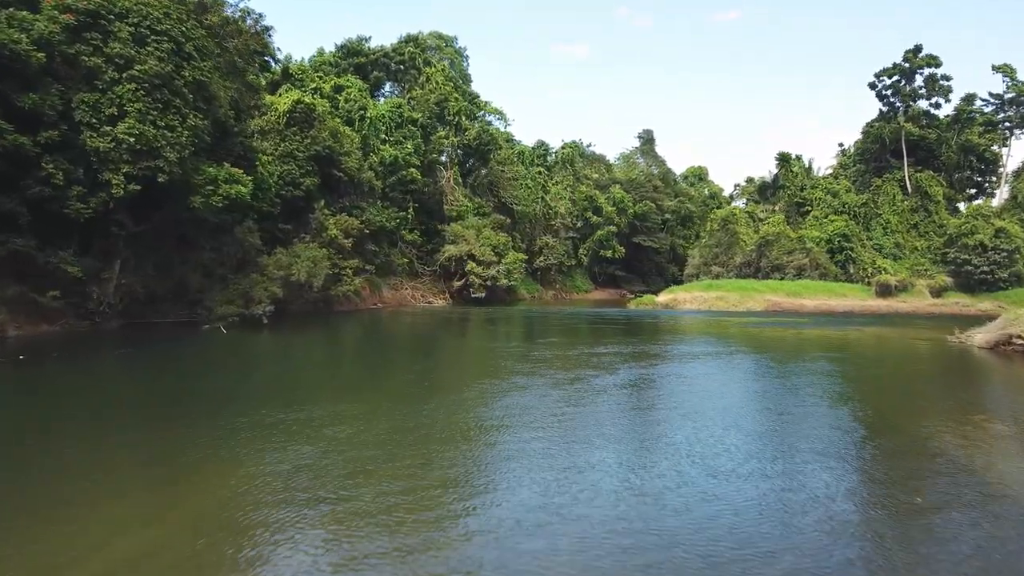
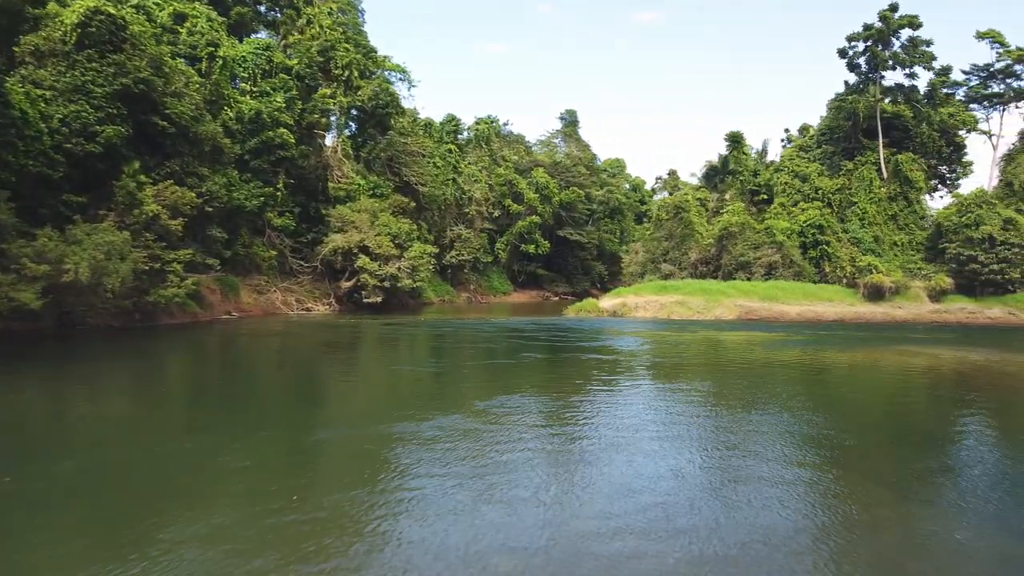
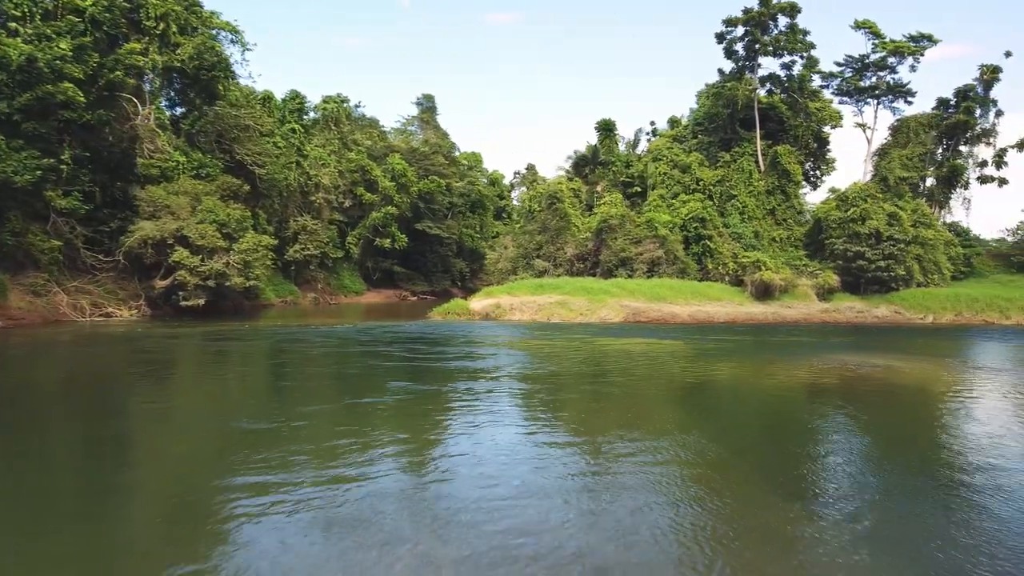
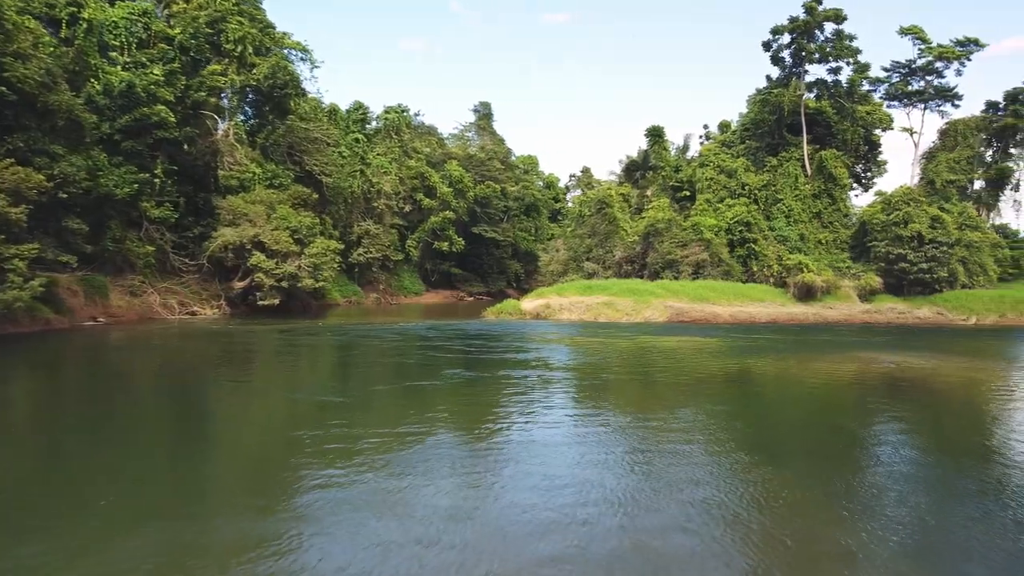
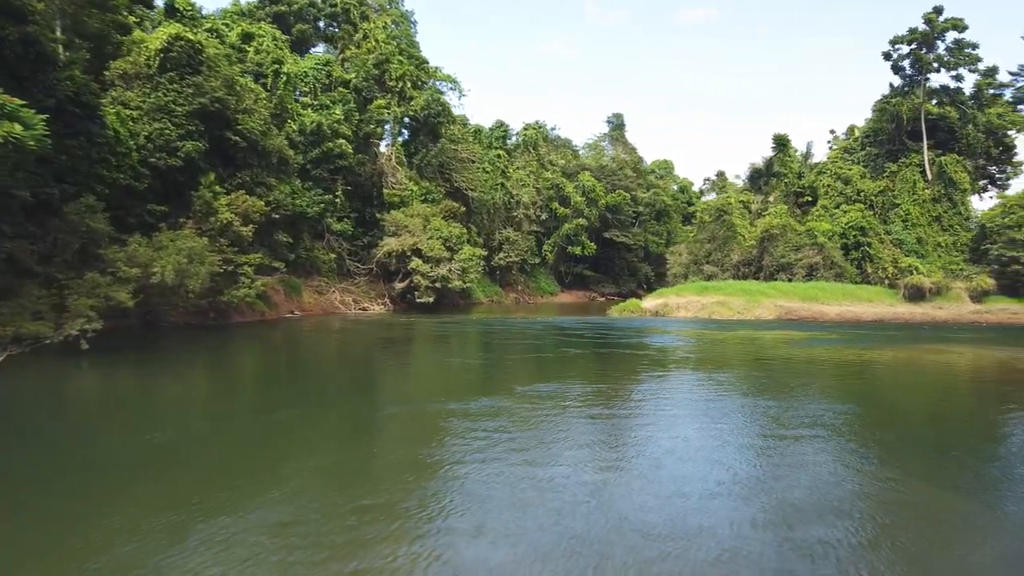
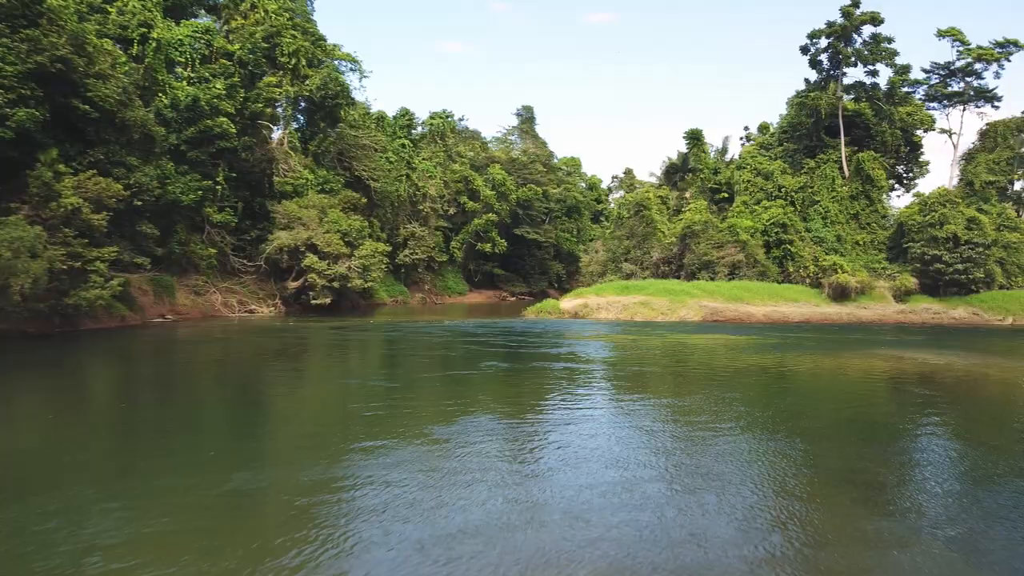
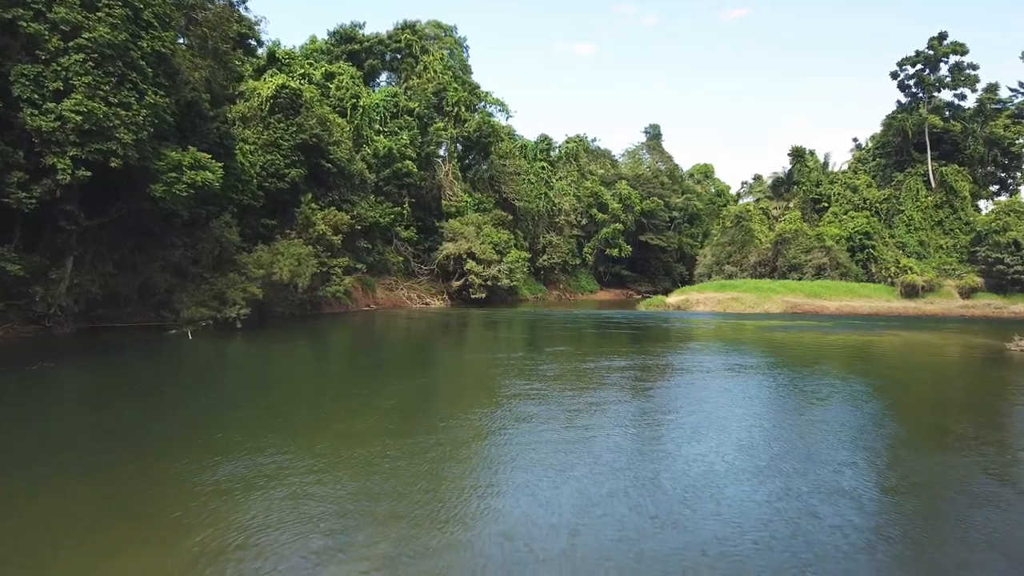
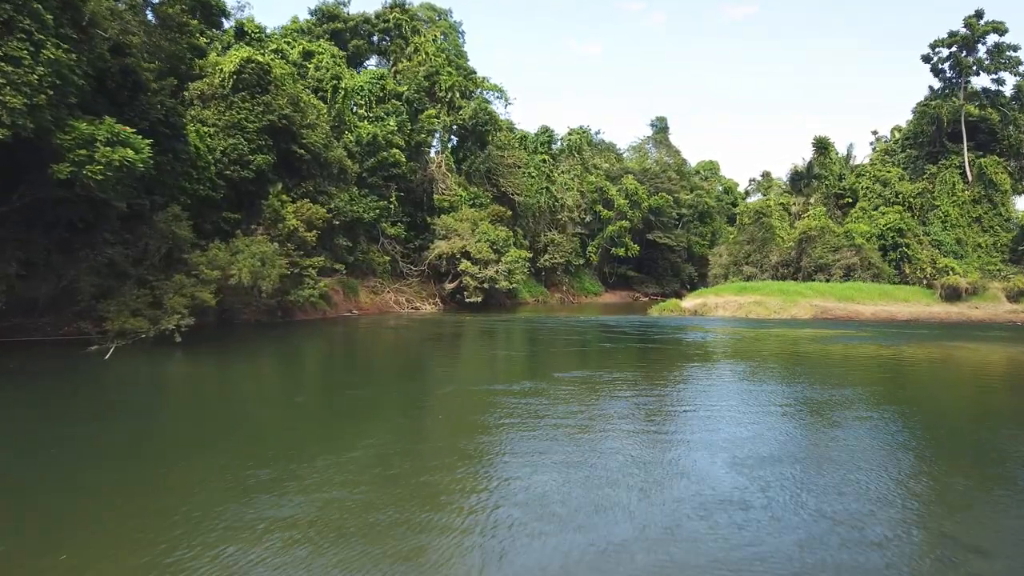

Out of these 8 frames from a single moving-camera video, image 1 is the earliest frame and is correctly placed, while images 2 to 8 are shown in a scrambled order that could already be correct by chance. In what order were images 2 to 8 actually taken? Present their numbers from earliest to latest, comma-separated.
7, 8, 5, 2, 6, 4, 3
